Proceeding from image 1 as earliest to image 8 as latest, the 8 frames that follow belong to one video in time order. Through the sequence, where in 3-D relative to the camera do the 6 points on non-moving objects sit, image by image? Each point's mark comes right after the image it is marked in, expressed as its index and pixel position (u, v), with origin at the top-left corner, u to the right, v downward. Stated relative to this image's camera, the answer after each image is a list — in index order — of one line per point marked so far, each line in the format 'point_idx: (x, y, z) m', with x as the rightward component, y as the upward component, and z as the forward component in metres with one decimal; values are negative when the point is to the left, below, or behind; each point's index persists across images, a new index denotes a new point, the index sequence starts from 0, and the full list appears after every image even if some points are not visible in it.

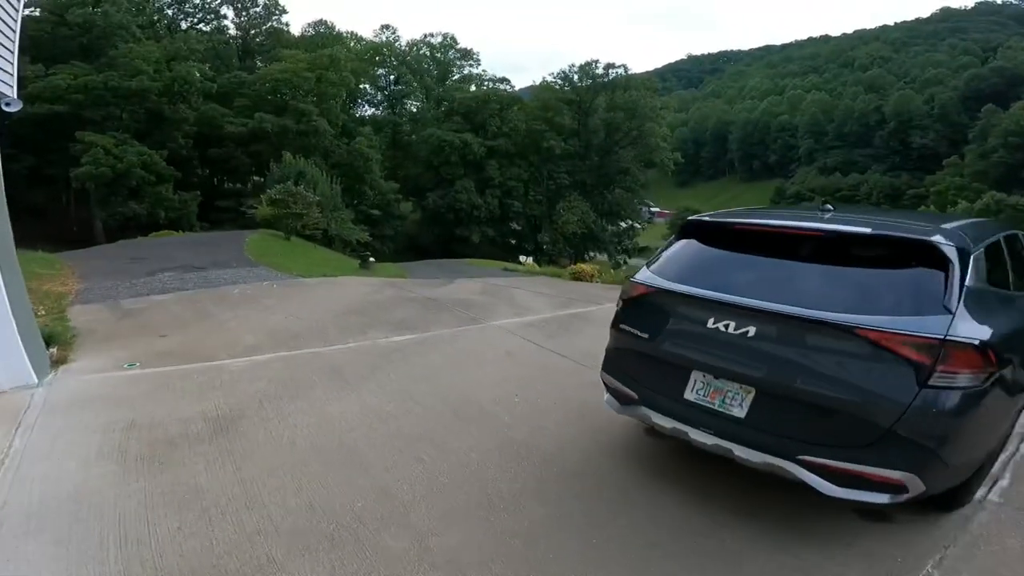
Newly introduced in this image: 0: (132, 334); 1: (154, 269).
0: (-4.8, -0.6, +7.0) m
1: (-8.2, +0.5, +12.7) m
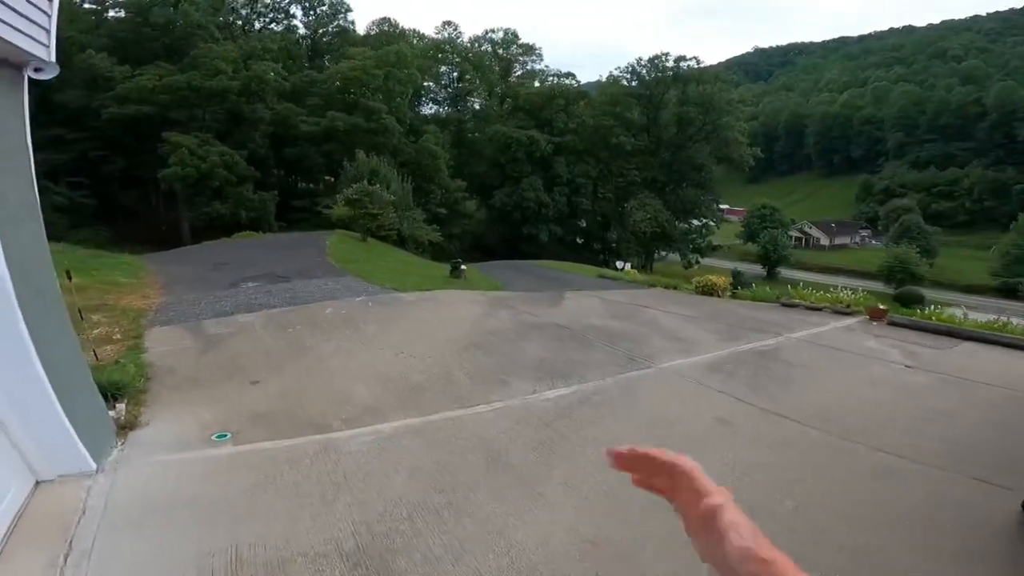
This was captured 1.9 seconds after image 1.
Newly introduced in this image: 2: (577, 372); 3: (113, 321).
0: (-2.9, -0.9, +5.5) m
1: (-5.7, +0.3, +11.5) m
2: (+0.7, -0.9, +6.2) m
3: (-5.5, -0.4, +7.7) m
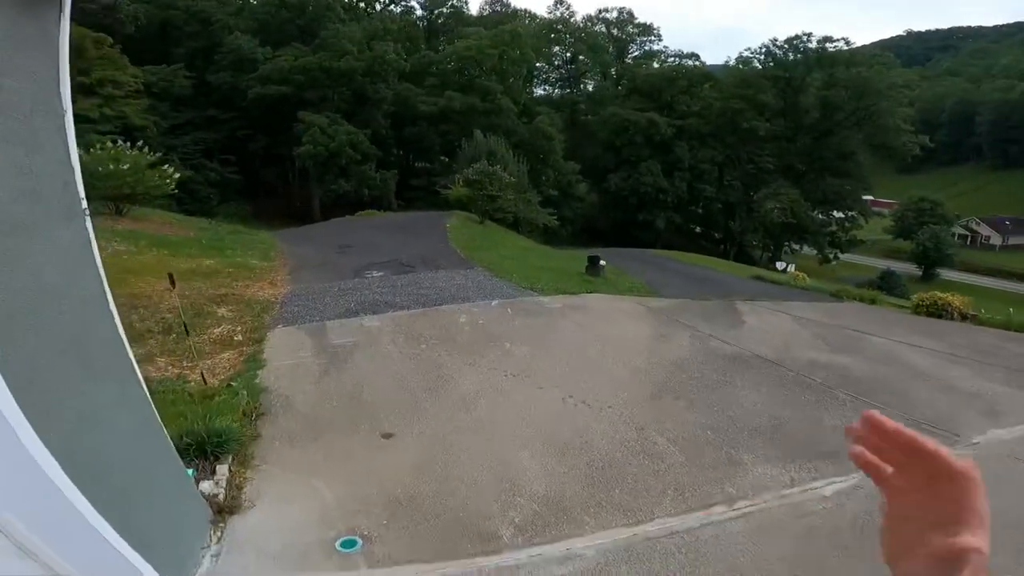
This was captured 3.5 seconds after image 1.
0: (-1.2, -1.0, +4.2) m
1: (-2.8, +0.5, +10.6) m
2: (+2.4, -1.2, +4.2) m
3: (-3.4, -0.4, +6.8) m
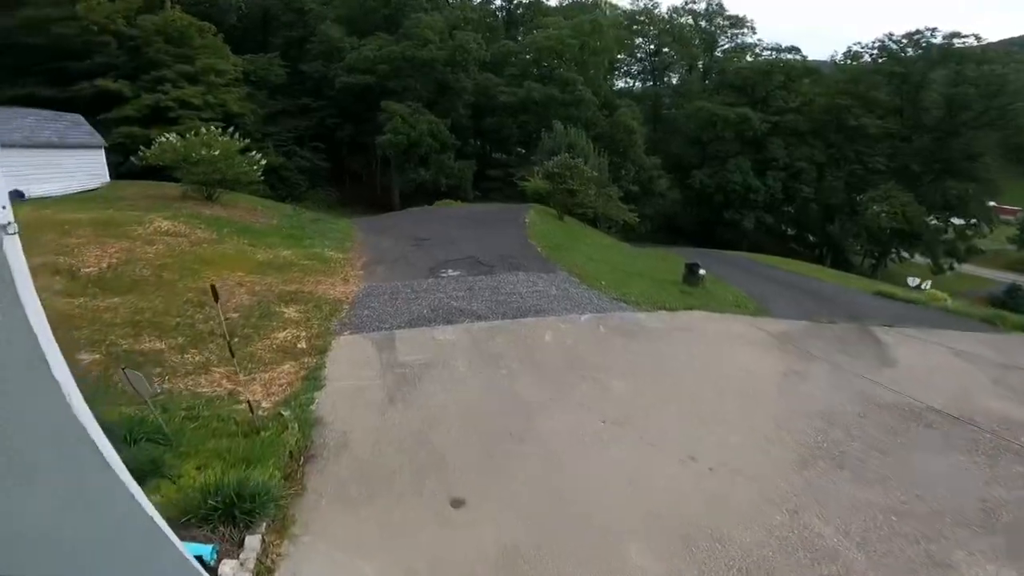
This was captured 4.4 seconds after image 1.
0: (-0.6, -1.2, +3.4) m
1: (-1.3, +0.5, +9.9) m
2: (+3.0, -1.5, +2.9) m
3: (-2.4, -0.4, +6.2) m
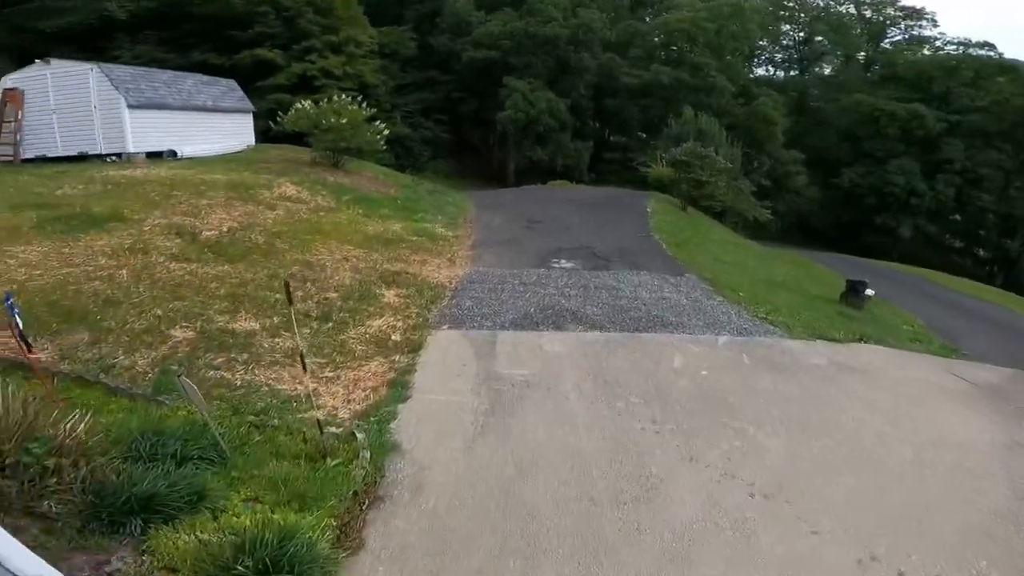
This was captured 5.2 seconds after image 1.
0: (-0.1, -1.3, +2.6) m
1: (+0.6, +0.6, +9.1) m
2: (+3.4, -2.0, +1.5) m
3: (-1.2, -0.2, +5.7) m
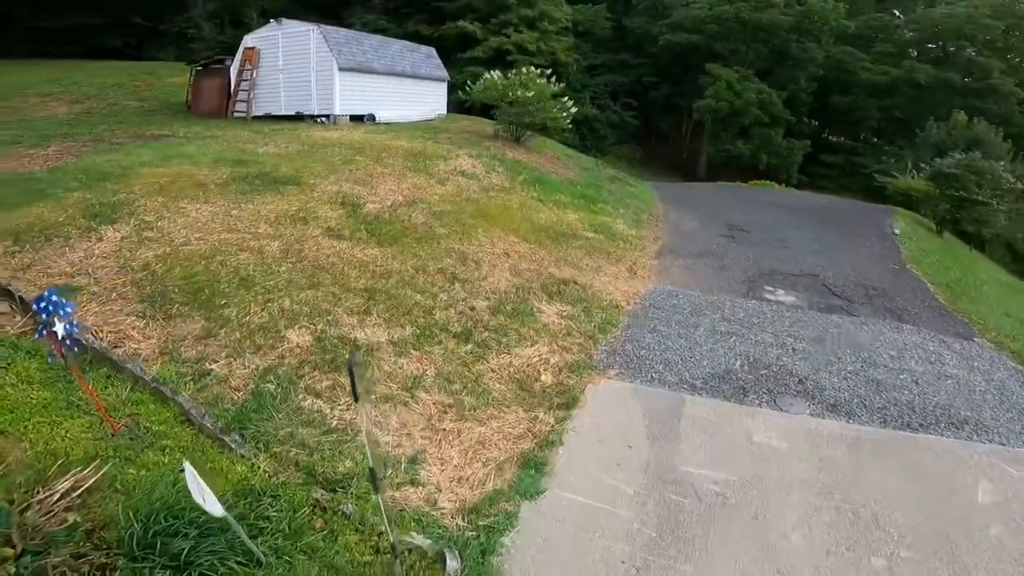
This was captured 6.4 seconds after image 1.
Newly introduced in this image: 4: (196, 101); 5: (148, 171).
0: (+0.3, -1.6, +1.3) m
1: (+3.2, +0.2, +7.1) m
2: (+3.1, -2.8, -0.7) m
3: (+0.3, -0.4, +4.5) m
4: (-6.9, +4.2, +12.4) m
5: (-4.6, +1.5, +7.1) m
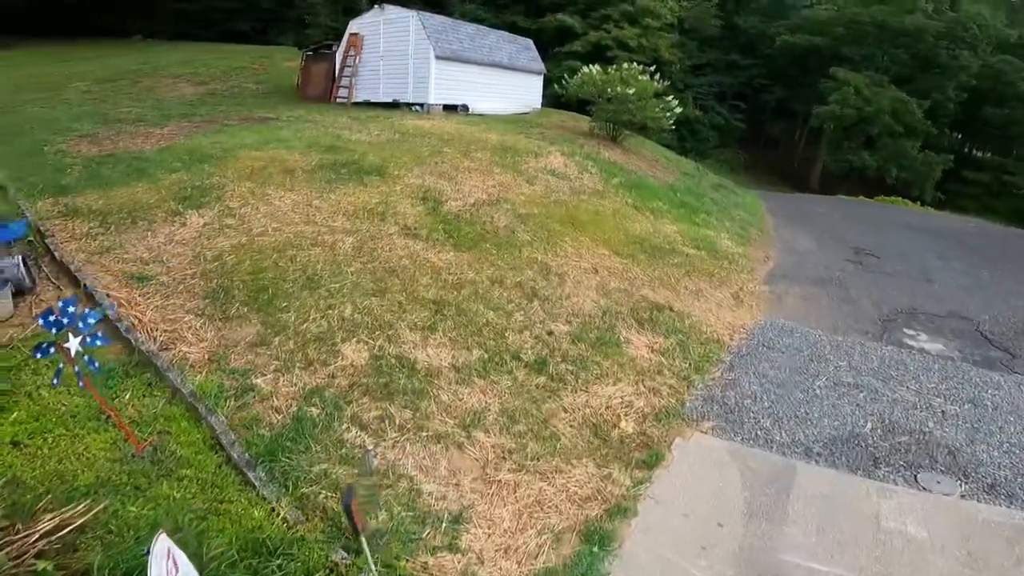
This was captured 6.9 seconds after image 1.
0: (+0.3, -1.8, +0.8) m
1: (+4.2, -0.2, +6.1) m
2: (+2.7, -3.3, -1.6) m
3: (+0.9, -0.5, +3.9) m
4: (-4.7, +4.6, +12.7) m
5: (-3.4, +1.7, +7.1) m
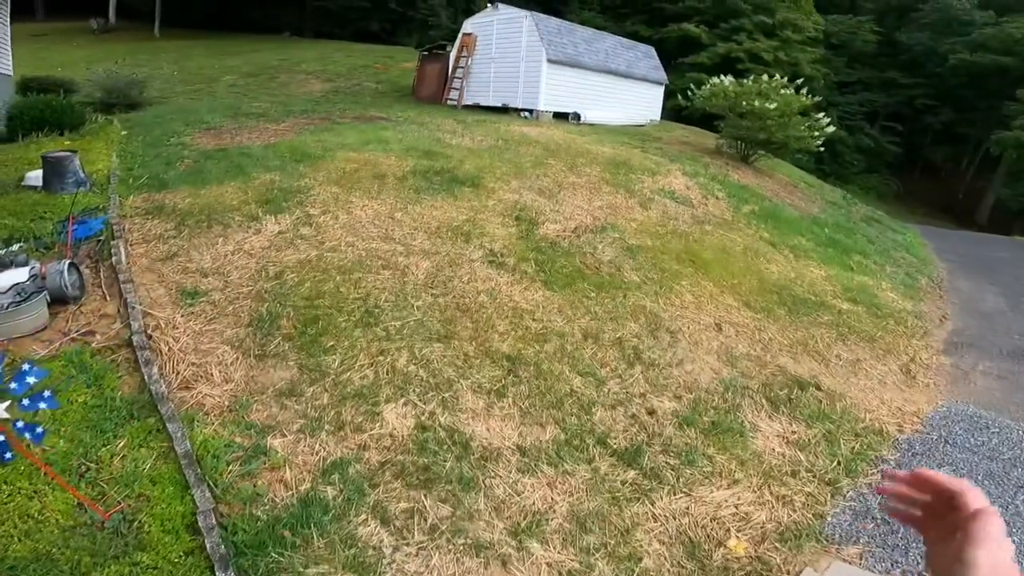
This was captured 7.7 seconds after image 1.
0: (+0.1, -2.1, -0.1) m
1: (+5.0, -0.9, +4.5) m
2: (+1.9, -3.7, -2.9) m
3: (+1.4, -1.0, +2.9) m
4: (-2.1, +4.5, +12.6) m
5: (-2.1, +1.6, +6.8) m
